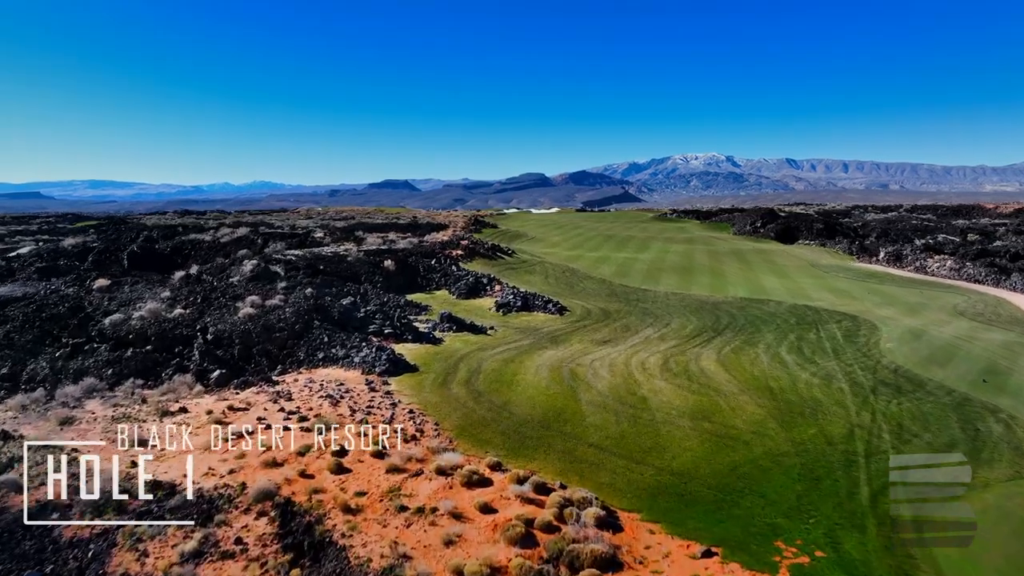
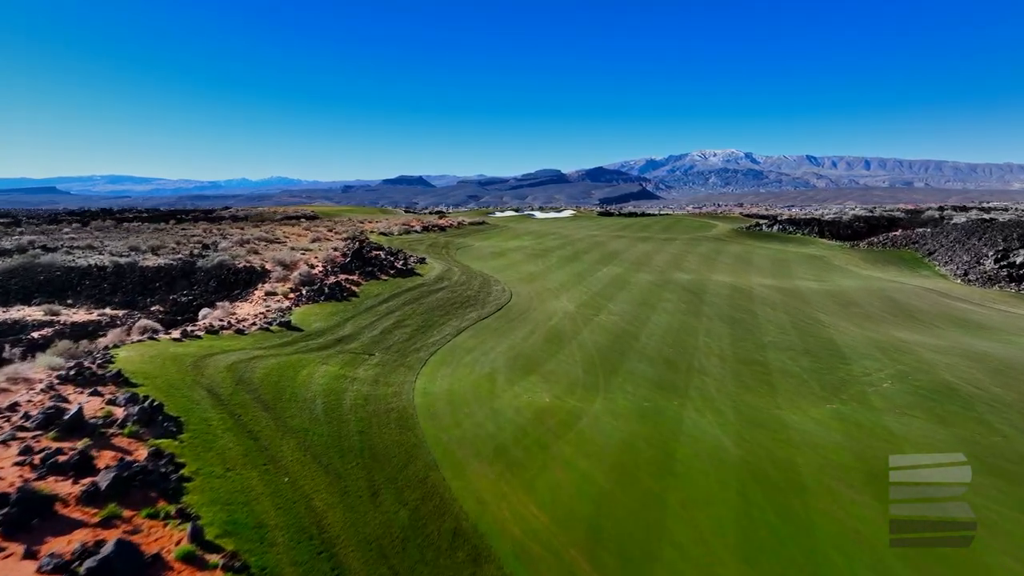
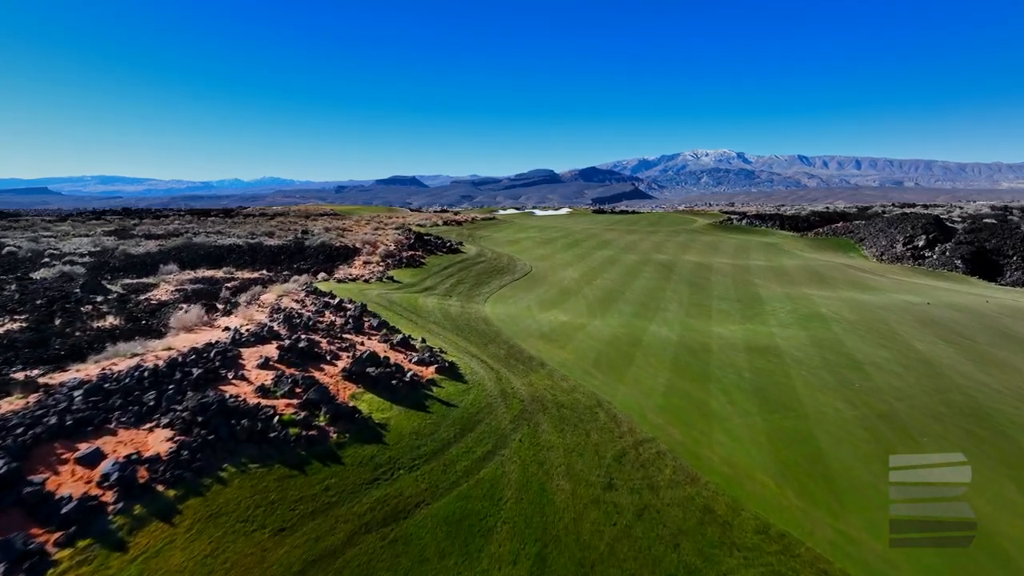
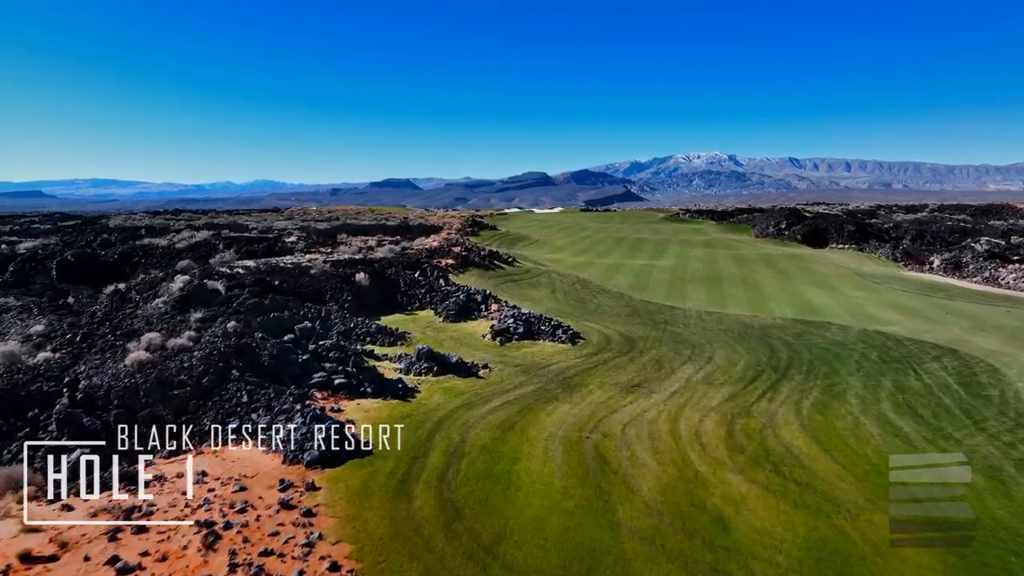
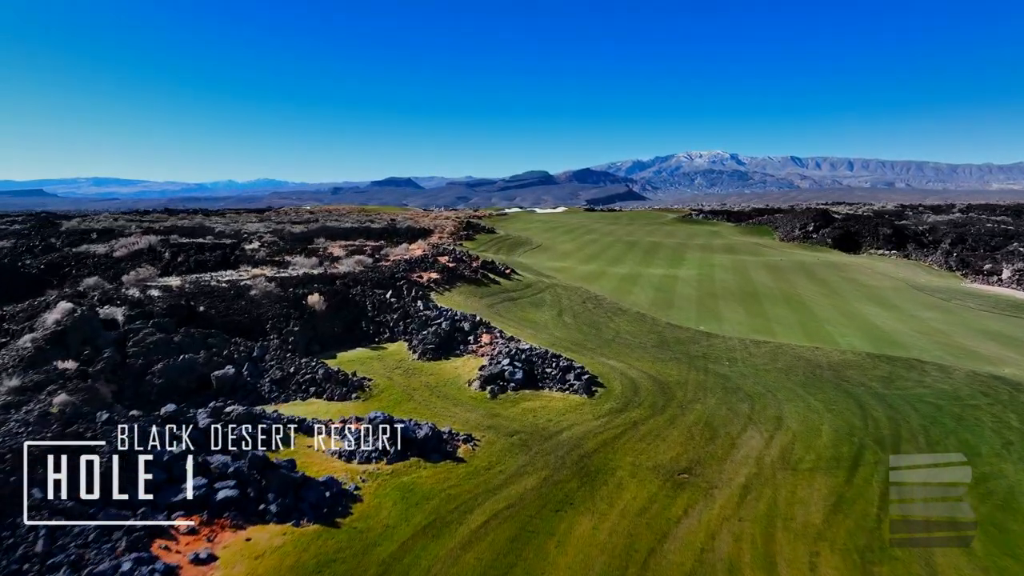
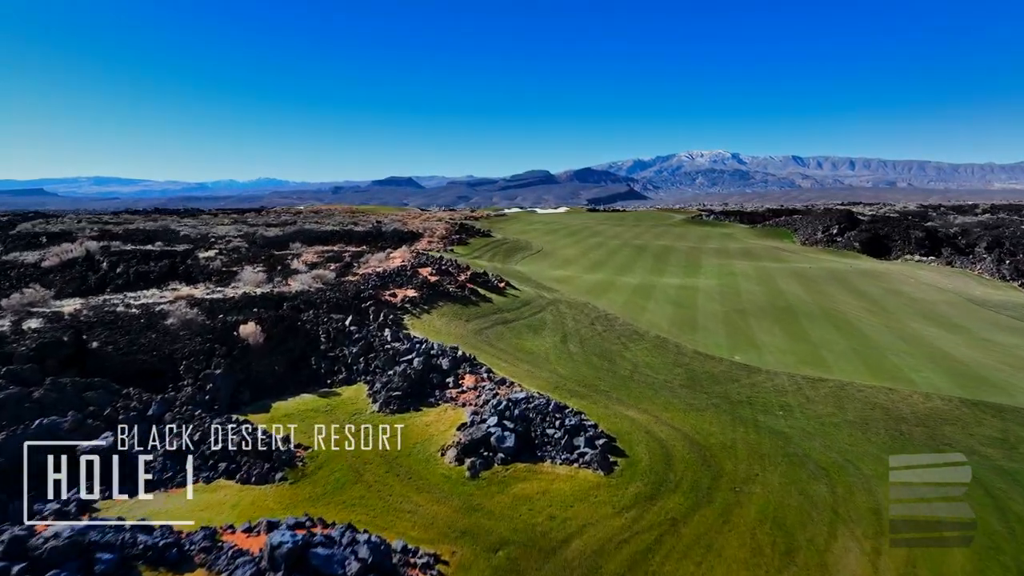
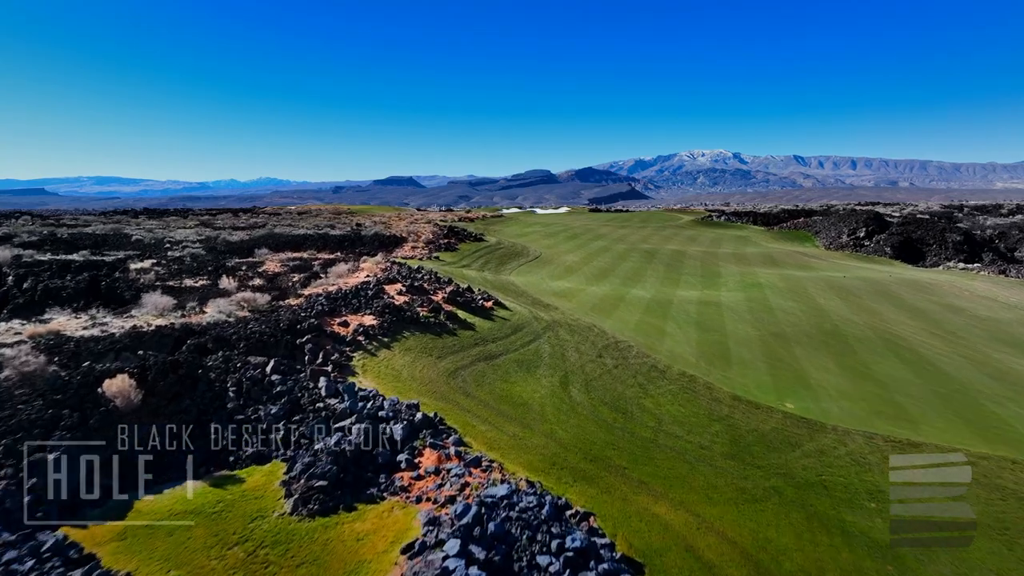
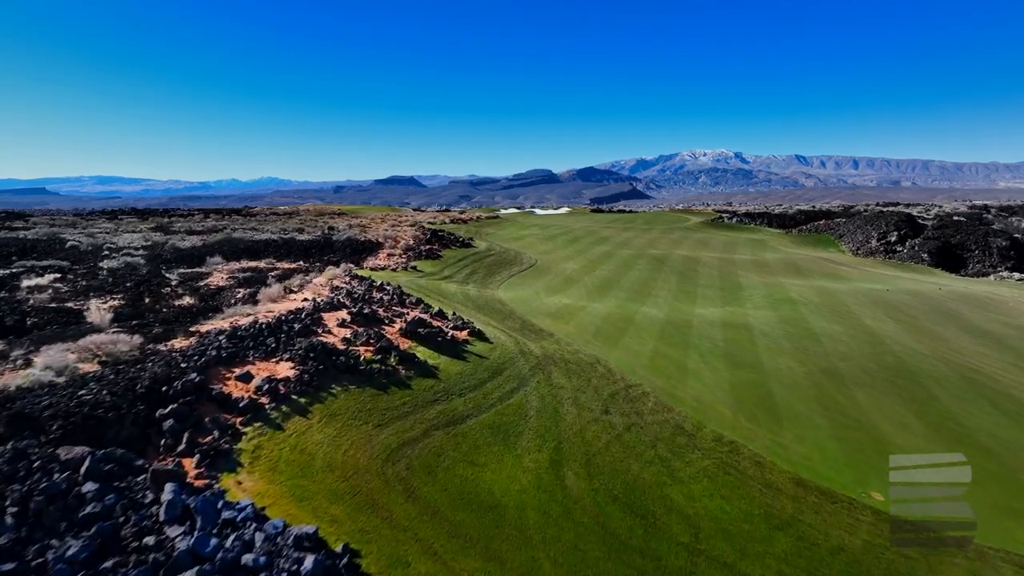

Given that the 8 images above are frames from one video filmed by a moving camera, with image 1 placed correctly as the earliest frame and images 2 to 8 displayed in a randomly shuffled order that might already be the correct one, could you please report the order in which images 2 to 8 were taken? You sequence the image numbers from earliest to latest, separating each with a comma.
4, 5, 6, 7, 8, 3, 2
